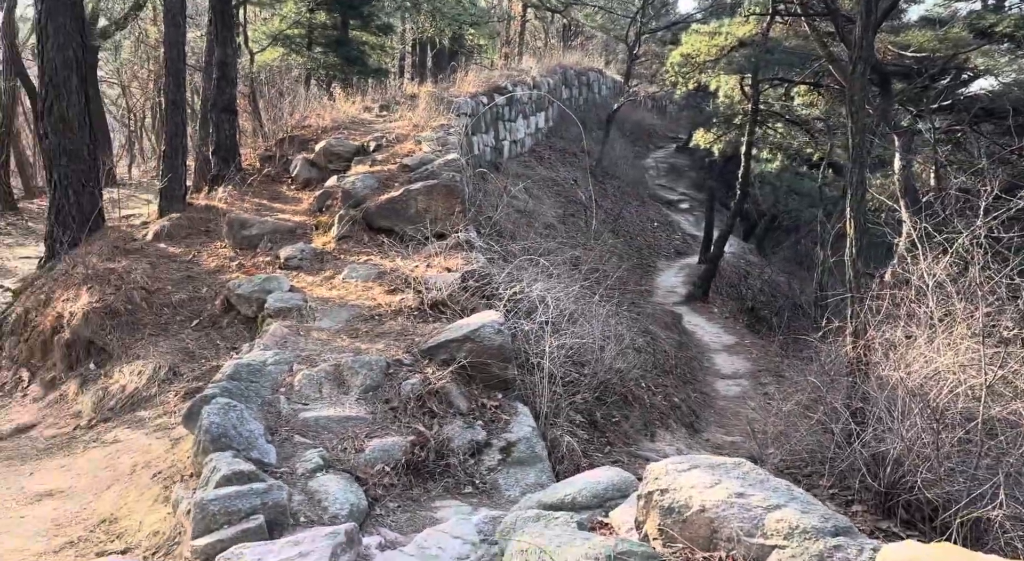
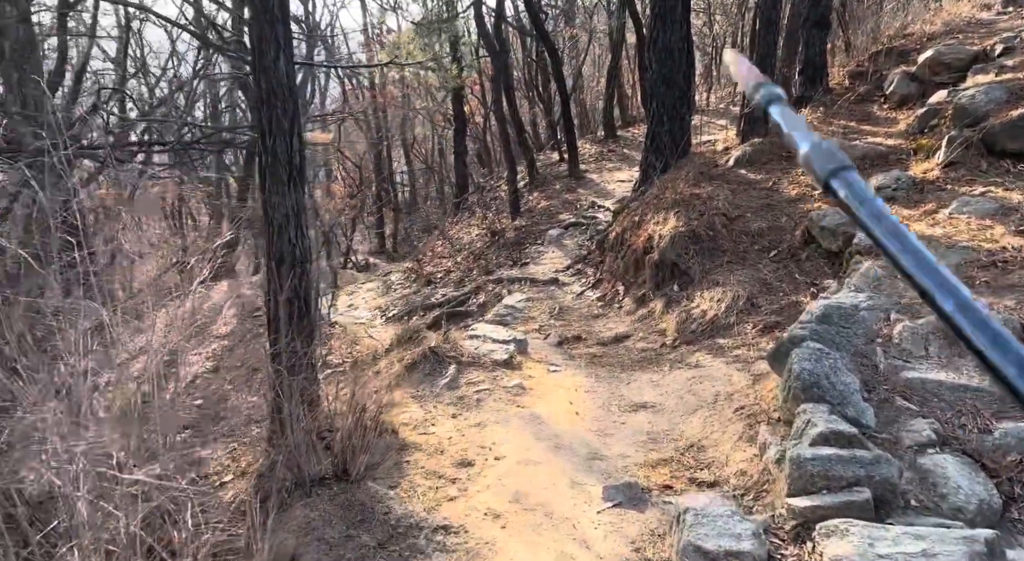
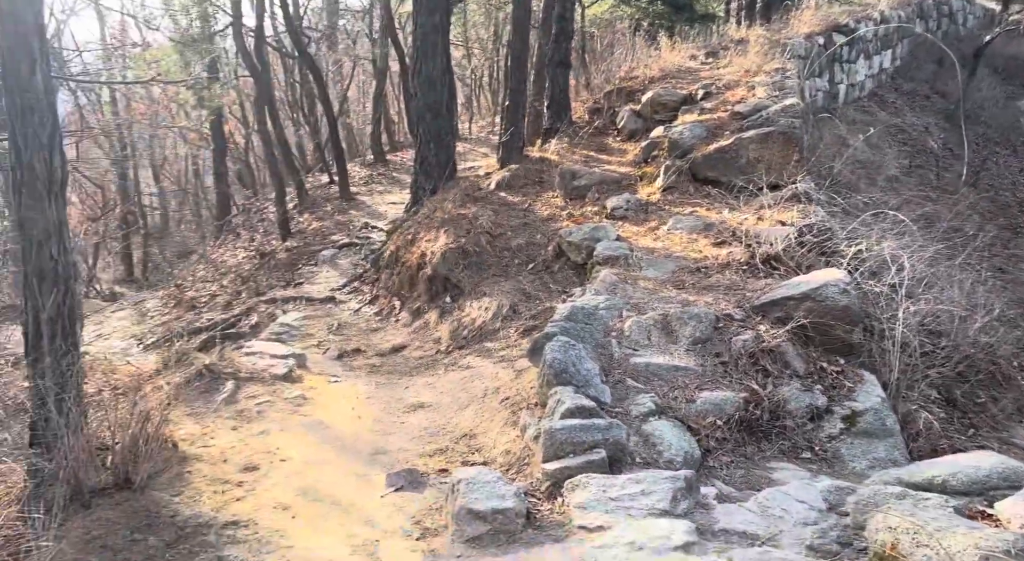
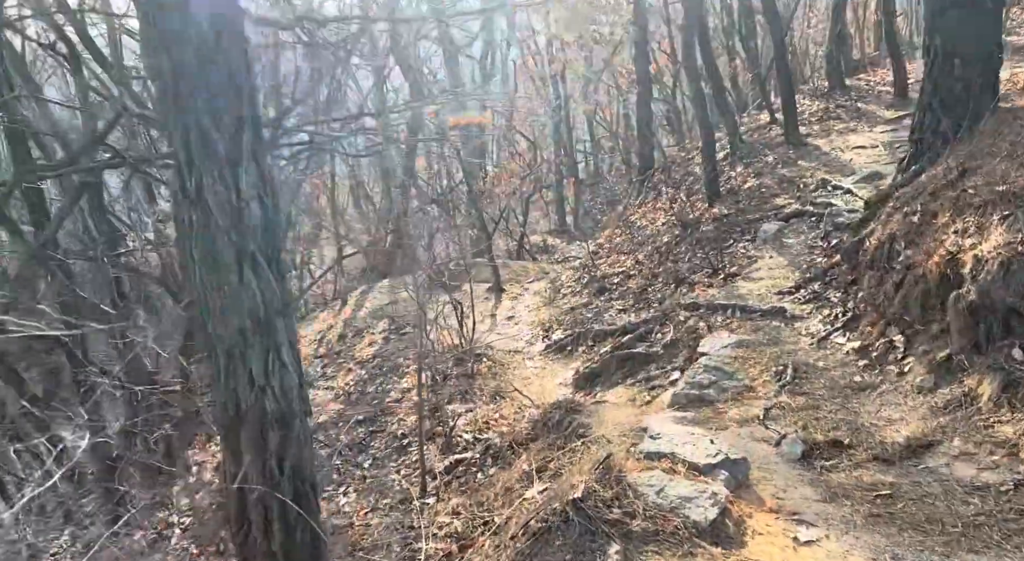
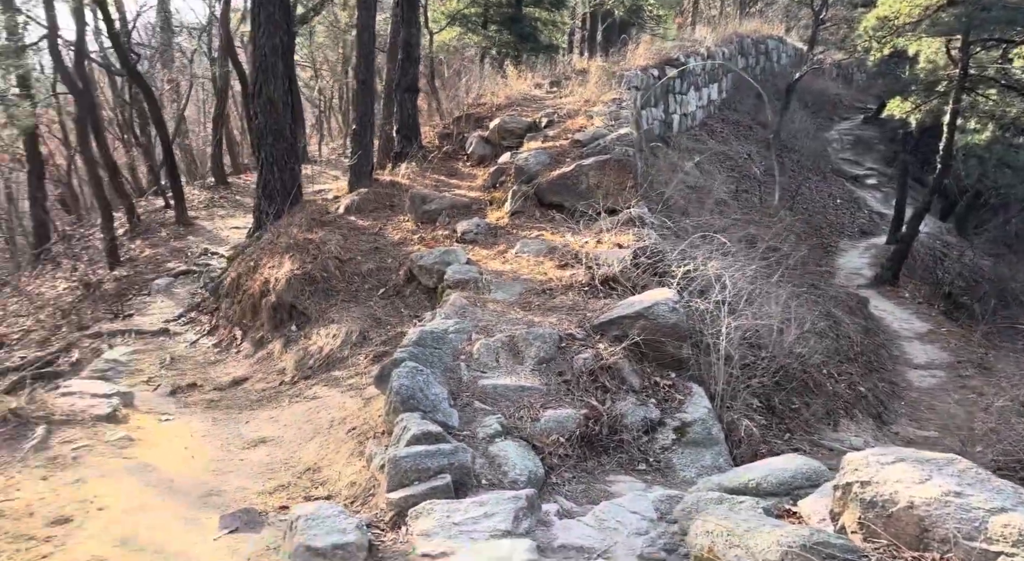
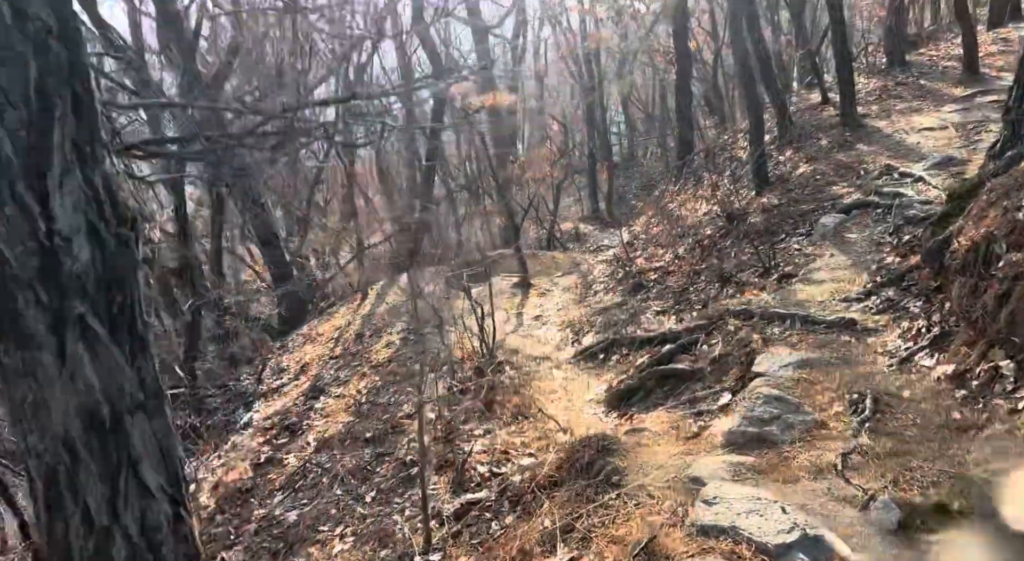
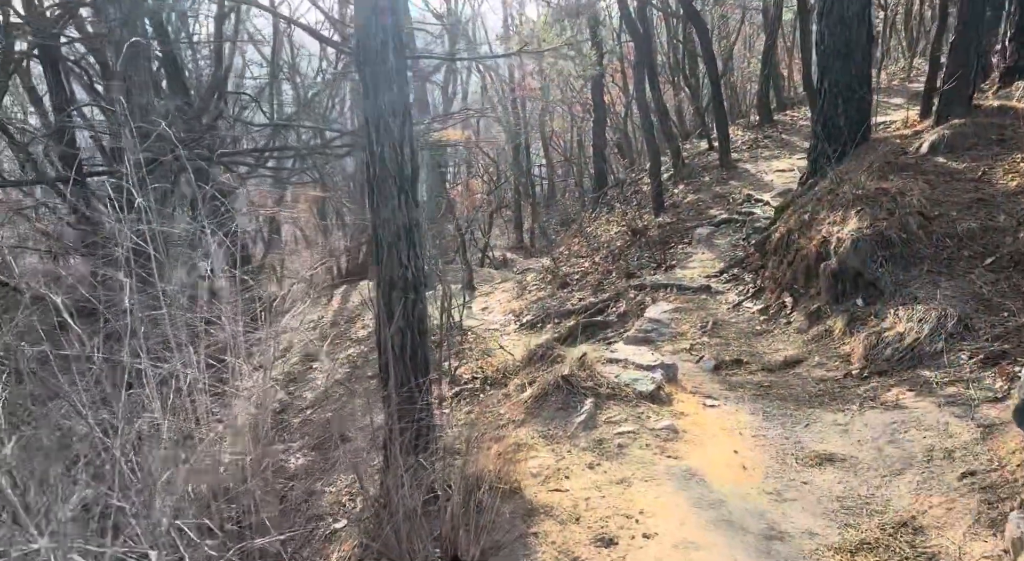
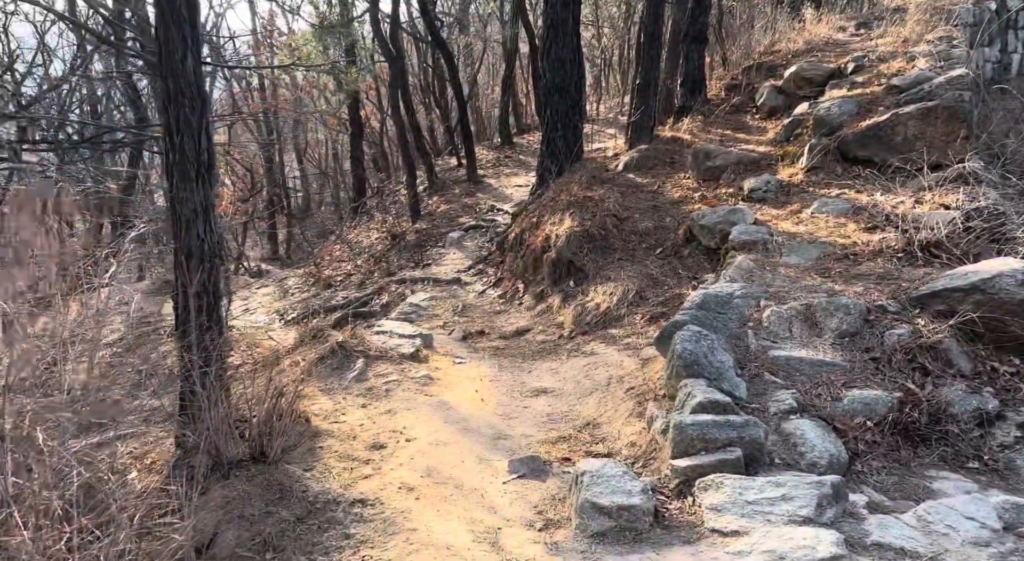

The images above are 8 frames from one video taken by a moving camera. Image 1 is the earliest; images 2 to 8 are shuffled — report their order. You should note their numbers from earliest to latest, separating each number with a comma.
5, 3, 8, 2, 7, 4, 6
